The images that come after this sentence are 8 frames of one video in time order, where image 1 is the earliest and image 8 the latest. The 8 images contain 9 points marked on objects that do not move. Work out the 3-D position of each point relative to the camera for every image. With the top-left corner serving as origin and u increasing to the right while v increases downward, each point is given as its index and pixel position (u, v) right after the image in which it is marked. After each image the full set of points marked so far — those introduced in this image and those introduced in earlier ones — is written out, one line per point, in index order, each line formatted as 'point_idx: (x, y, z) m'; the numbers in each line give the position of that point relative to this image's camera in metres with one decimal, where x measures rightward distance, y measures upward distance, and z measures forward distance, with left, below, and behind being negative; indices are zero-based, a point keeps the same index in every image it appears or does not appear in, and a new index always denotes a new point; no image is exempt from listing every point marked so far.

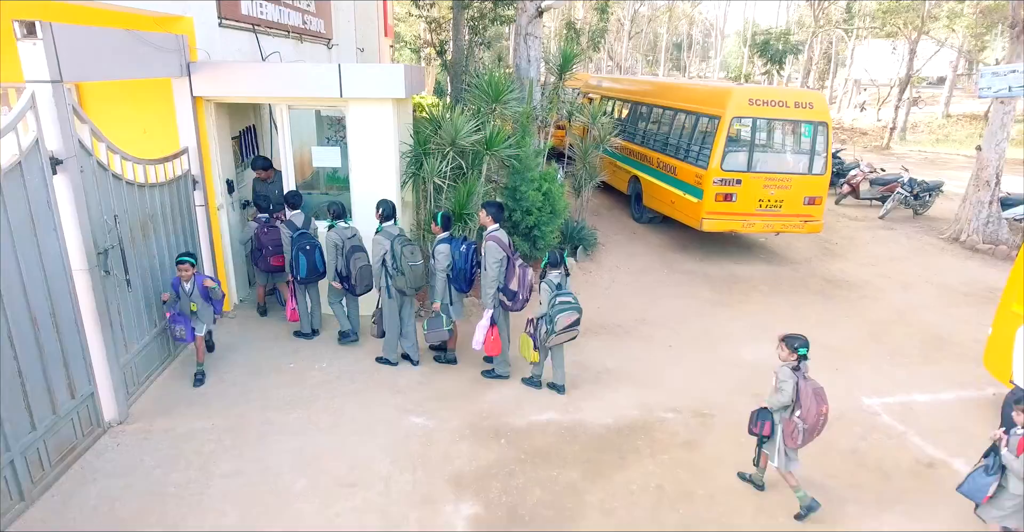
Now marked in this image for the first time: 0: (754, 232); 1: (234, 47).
0: (+3.7, +0.5, +9.5) m
1: (-3.1, +2.5, +7.1) m
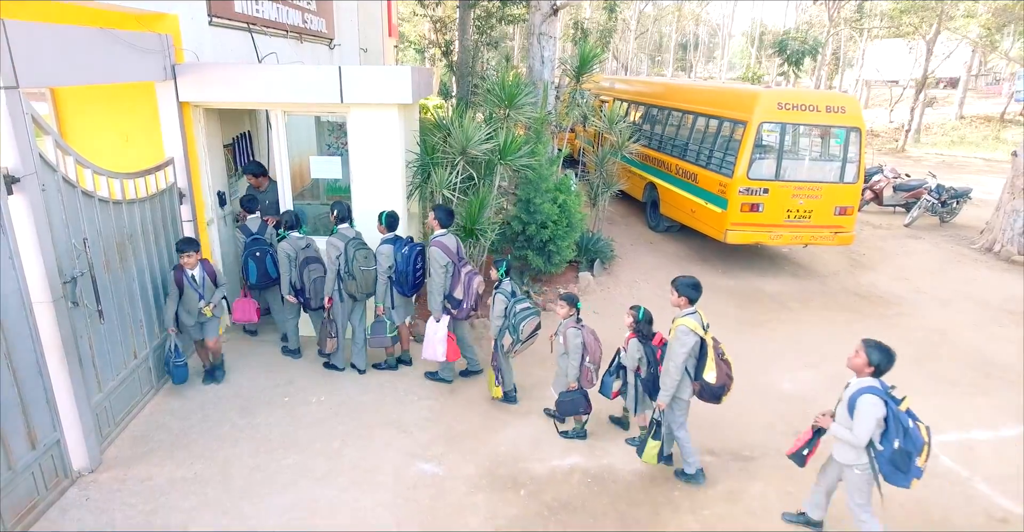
0: (+3.8, +0.3, +8.9) m
1: (-3.0, +2.3, +6.5) m
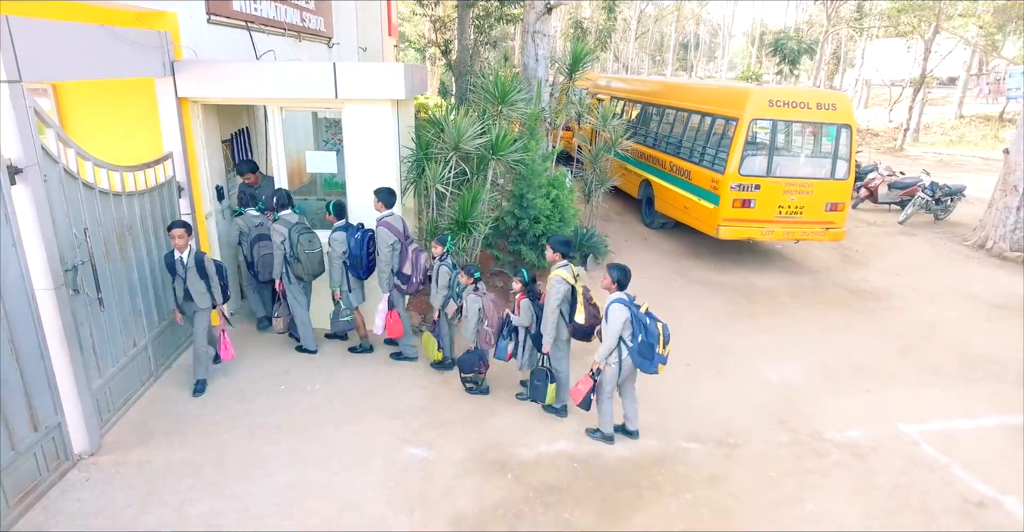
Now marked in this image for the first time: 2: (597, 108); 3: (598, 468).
0: (+3.8, +0.4, +9.0) m
1: (-3.0, +2.3, +6.7) m
2: (+1.3, +2.4, +9.3) m
3: (+0.6, -1.4, +4.5) m
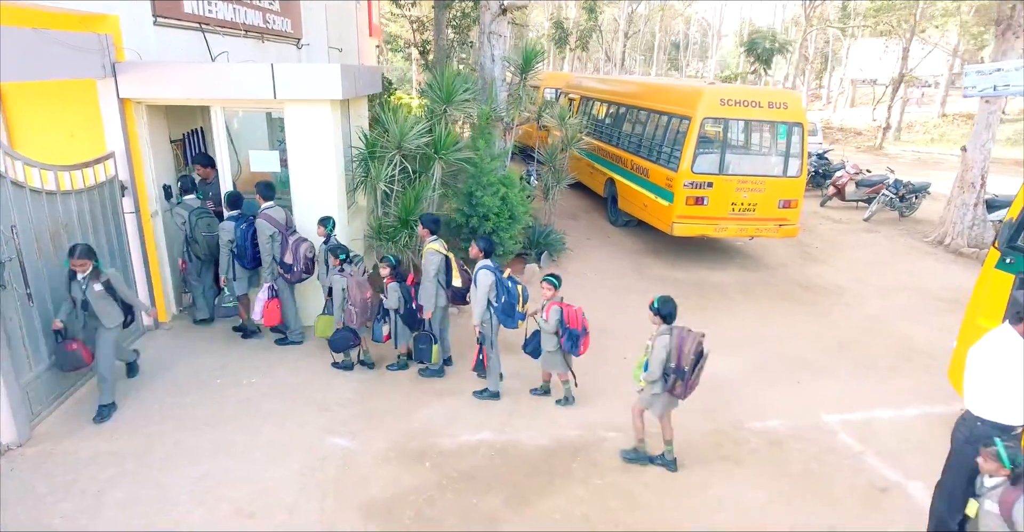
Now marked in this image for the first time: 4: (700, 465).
0: (+3.1, +0.4, +9.2) m
1: (-3.7, +2.4, +6.8) m
2: (+0.6, +2.4, +9.5) m
3: (0.0, -1.4, +4.6) m
4: (+1.4, -1.5, +4.7) m
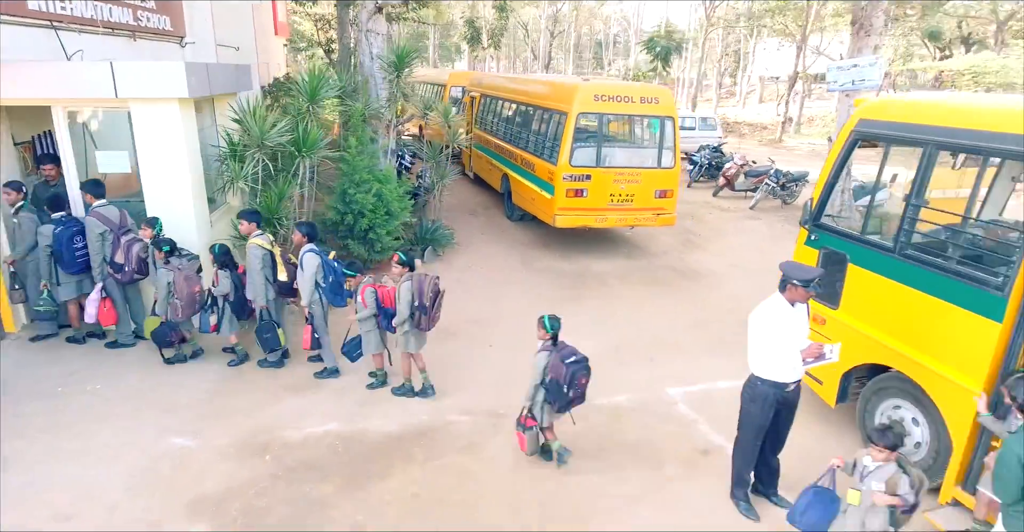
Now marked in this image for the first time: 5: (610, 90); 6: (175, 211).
0: (+1.4, +0.6, +9.6) m
1: (-5.1, +2.3, +6.5) m
2: (-1.1, +2.5, +9.6) m
3: (-1.1, -1.3, +4.7) m
4: (+0.2, -1.4, +4.9) m
5: (+1.4, +2.6, +9.2) m
6: (-3.3, +0.5, +6.1) m
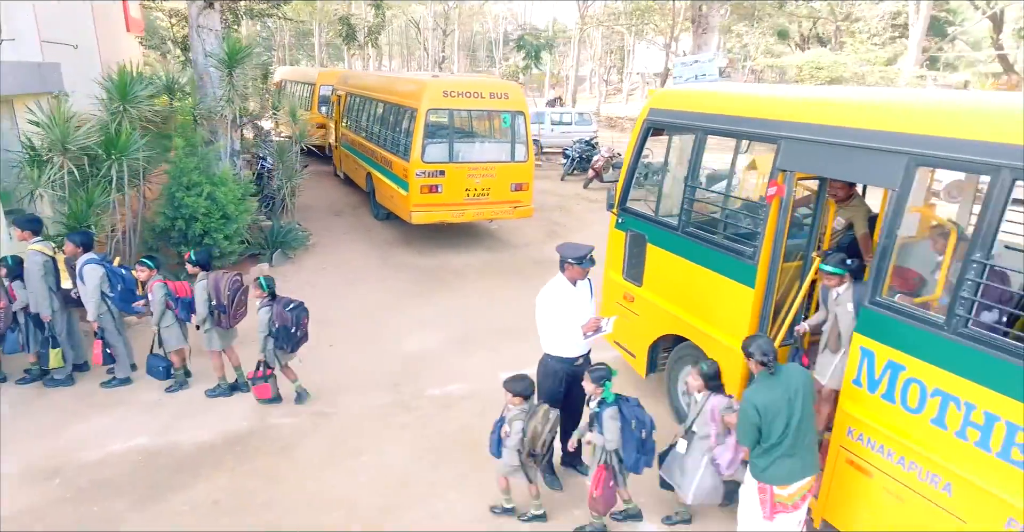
0: (-0.7, +0.7, +9.7) m
1: (-6.9, +2.0, +5.7) m
2: (-3.4, +2.4, +9.3) m
3: (-2.5, -1.4, +4.5) m
4: (-1.2, -1.3, +4.9) m
5: (-0.8, +2.7, +9.3) m
6: (-4.9, +0.4, +5.6) m
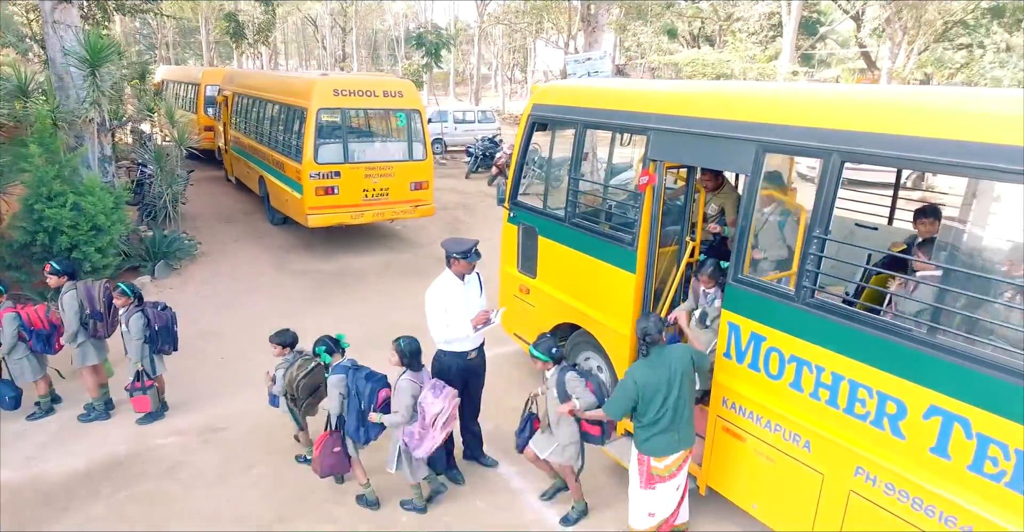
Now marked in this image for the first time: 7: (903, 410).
0: (-2.2, +0.7, +9.5) m
1: (-7.9, +1.7, +4.7) m
2: (-4.9, +2.3, +8.8) m
3: (-3.2, -1.5, +4.2) m
4: (-1.9, -1.4, +4.7) m
5: (-2.3, +2.7, +9.1) m
6: (-5.8, +0.2, +4.8) m
7: (+1.8, -0.7, +3.0) m
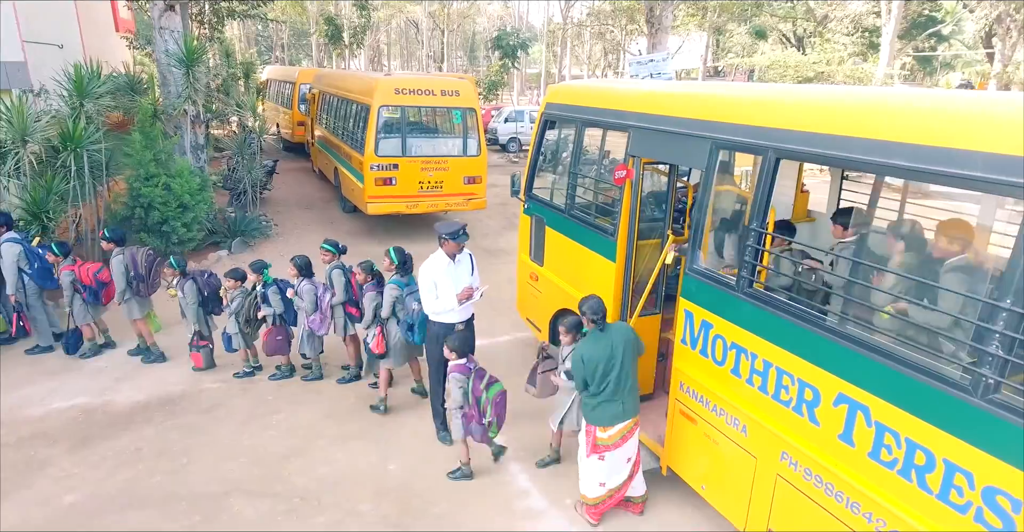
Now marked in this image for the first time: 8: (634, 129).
0: (-1.5, +0.9, +10.2) m
1: (-7.7, +2.2, +6.3) m
2: (-4.2, +2.6, +9.9) m
3: (-3.3, -1.2, +5.0) m
4: (-2.0, -1.2, +5.4) m
5: (-1.6, +2.9, +9.8) m
6: (-5.7, +0.6, +6.1) m
7: (+1.5, -0.7, +3.2) m
8: (+0.9, +1.0, +4.4) m
